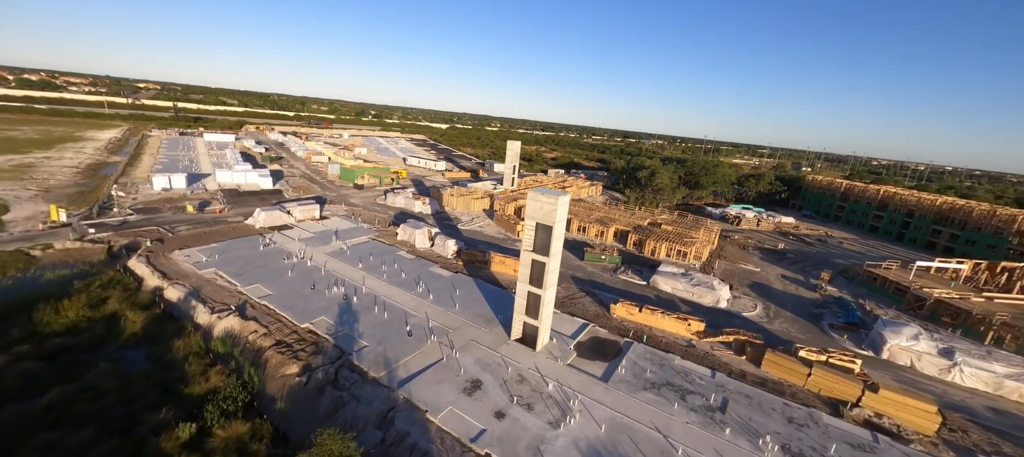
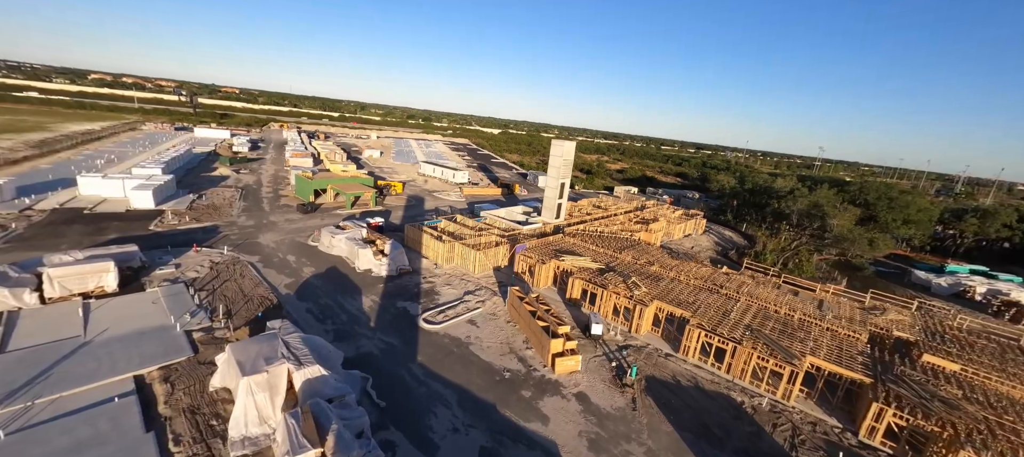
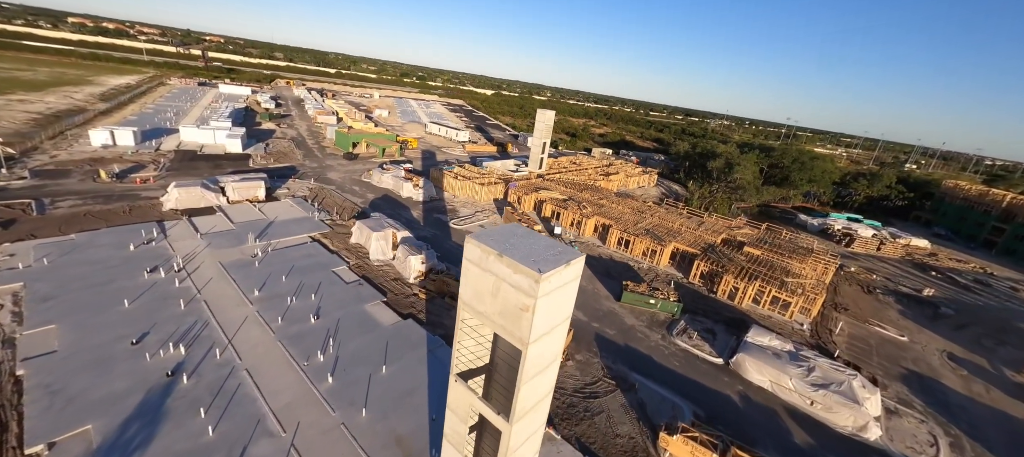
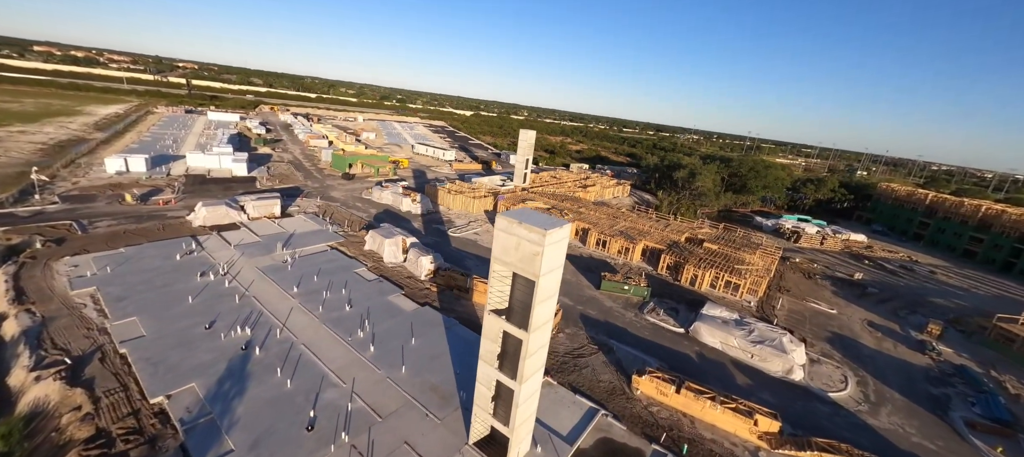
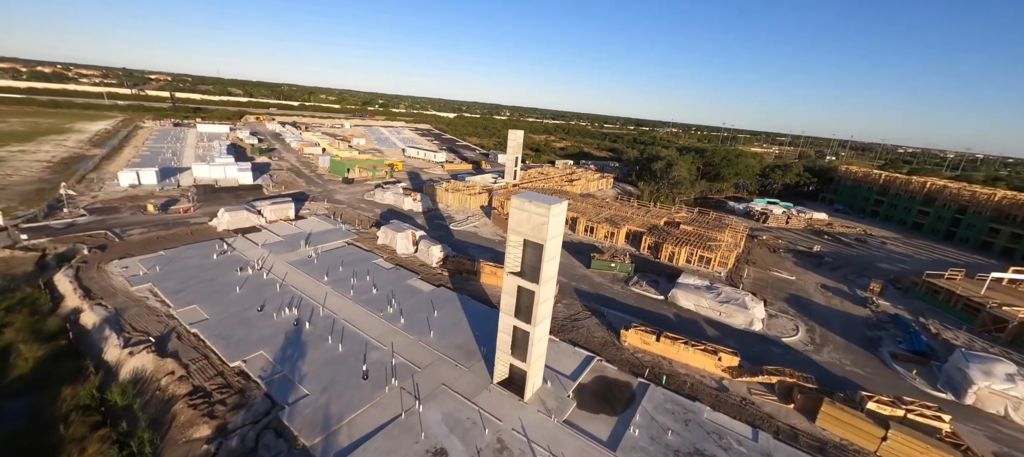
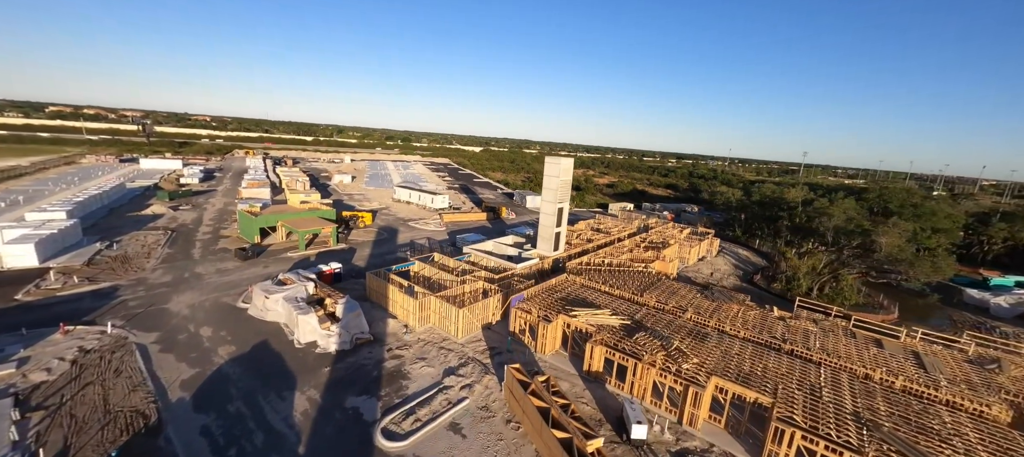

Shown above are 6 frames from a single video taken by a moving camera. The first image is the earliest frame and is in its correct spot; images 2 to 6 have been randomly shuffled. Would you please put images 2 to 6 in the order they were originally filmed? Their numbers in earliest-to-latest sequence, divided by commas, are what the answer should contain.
5, 4, 3, 2, 6
